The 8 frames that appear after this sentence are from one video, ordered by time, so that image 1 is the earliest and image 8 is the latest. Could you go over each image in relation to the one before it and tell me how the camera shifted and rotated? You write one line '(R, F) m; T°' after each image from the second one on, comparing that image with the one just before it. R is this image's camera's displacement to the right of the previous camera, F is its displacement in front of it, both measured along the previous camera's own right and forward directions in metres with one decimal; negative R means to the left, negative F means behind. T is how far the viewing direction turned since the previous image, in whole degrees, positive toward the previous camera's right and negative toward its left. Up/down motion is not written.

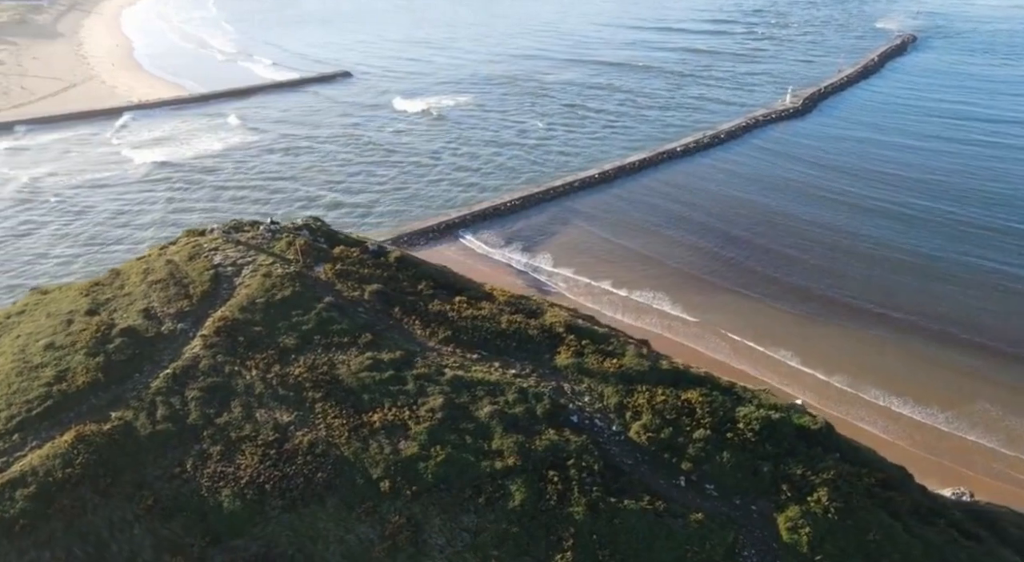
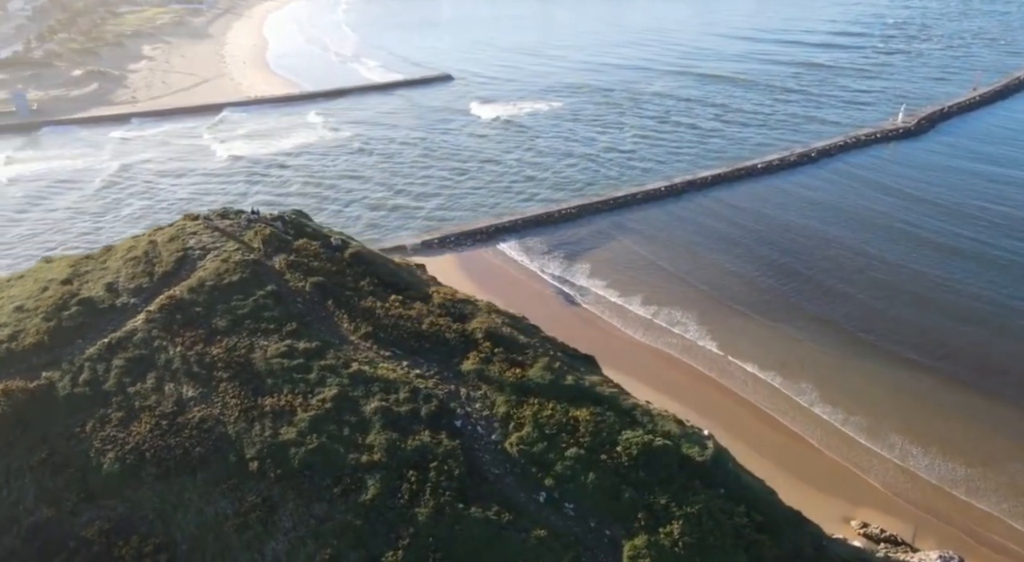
(+3.0, +0.2) m; -9°
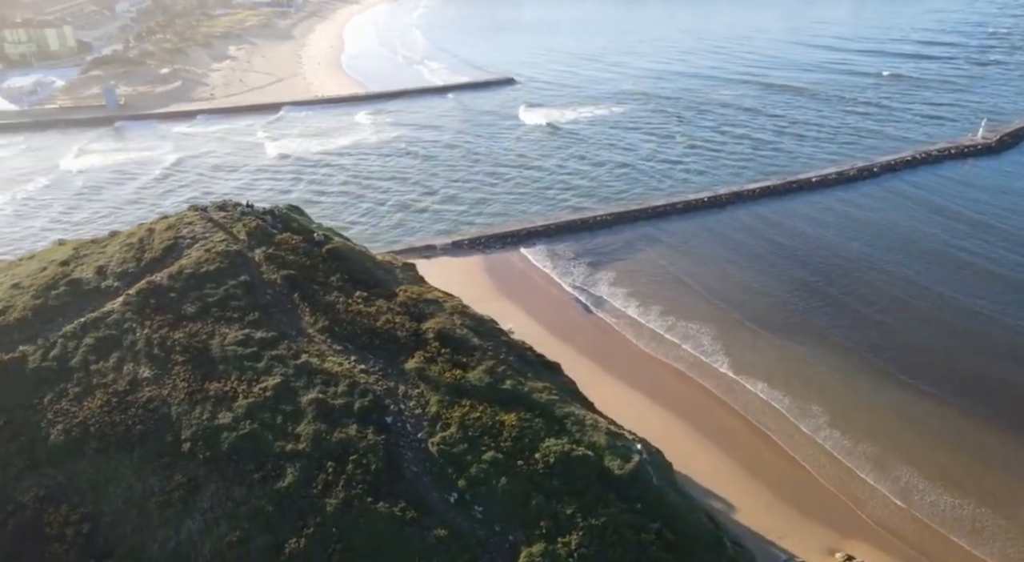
(+1.9, +0.1) m; -6°
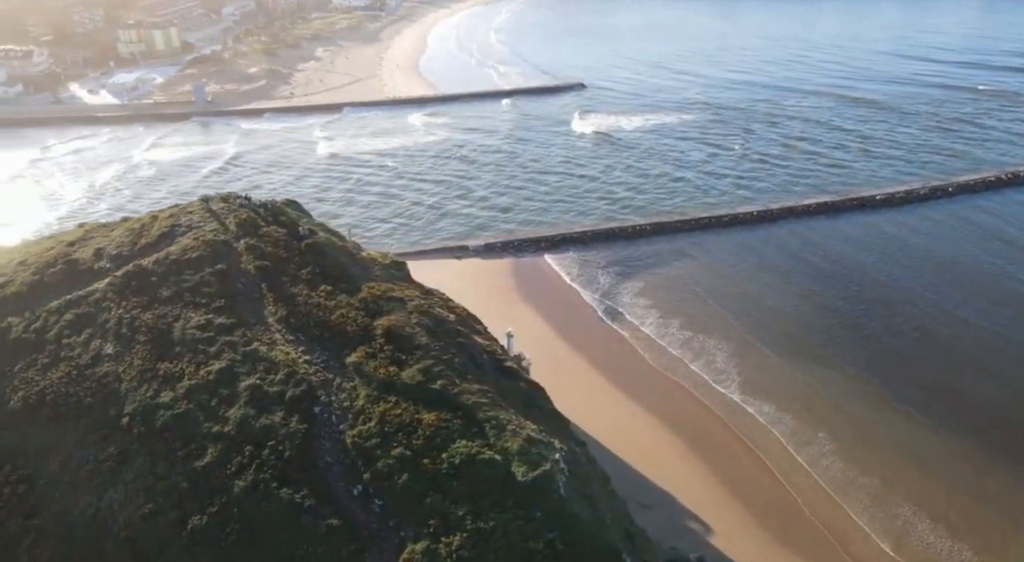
(+2.1, +0.1) m; -6°
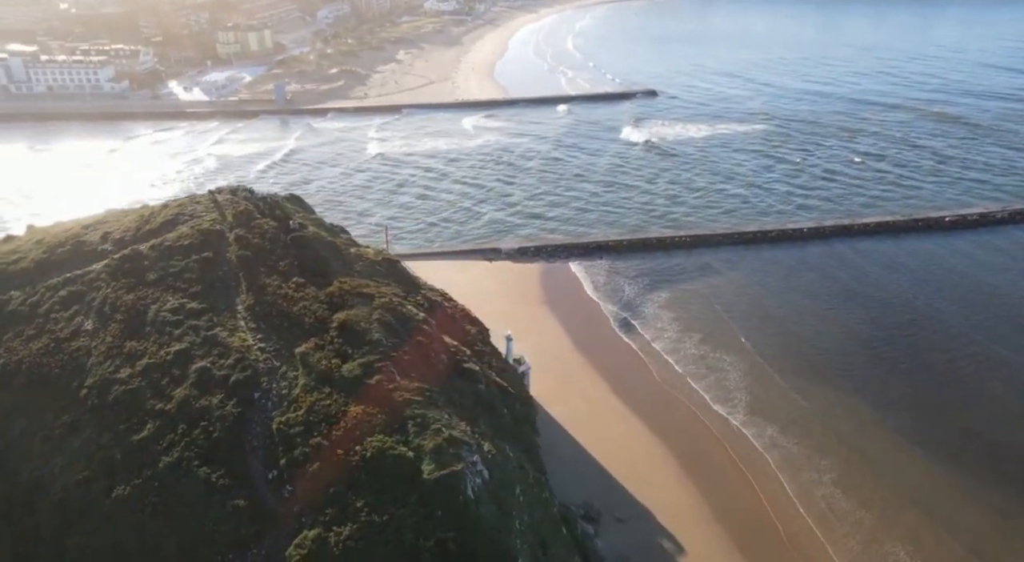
(+2.1, +0.1) m; -6°
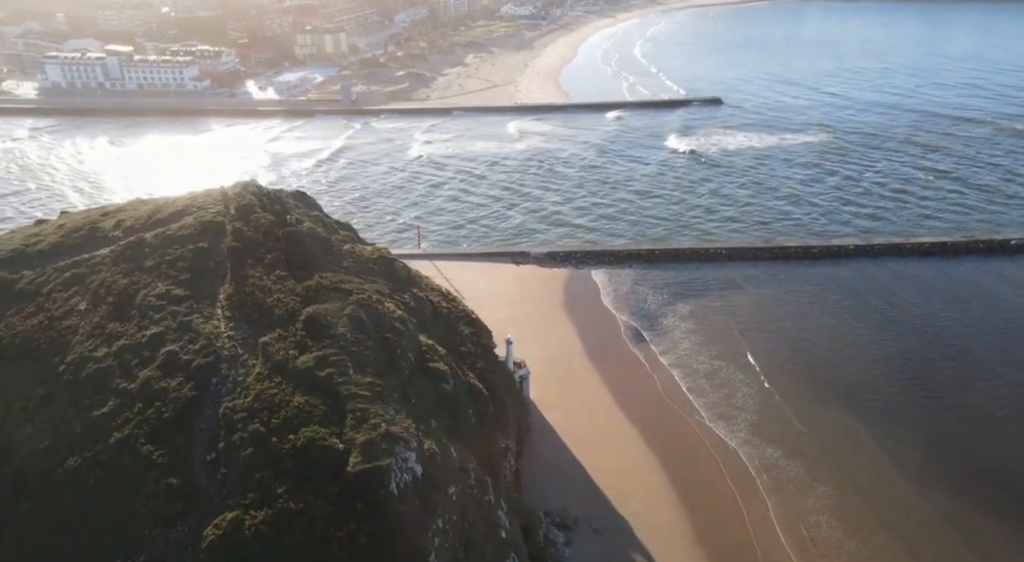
(+1.8, 0.0) m; -6°
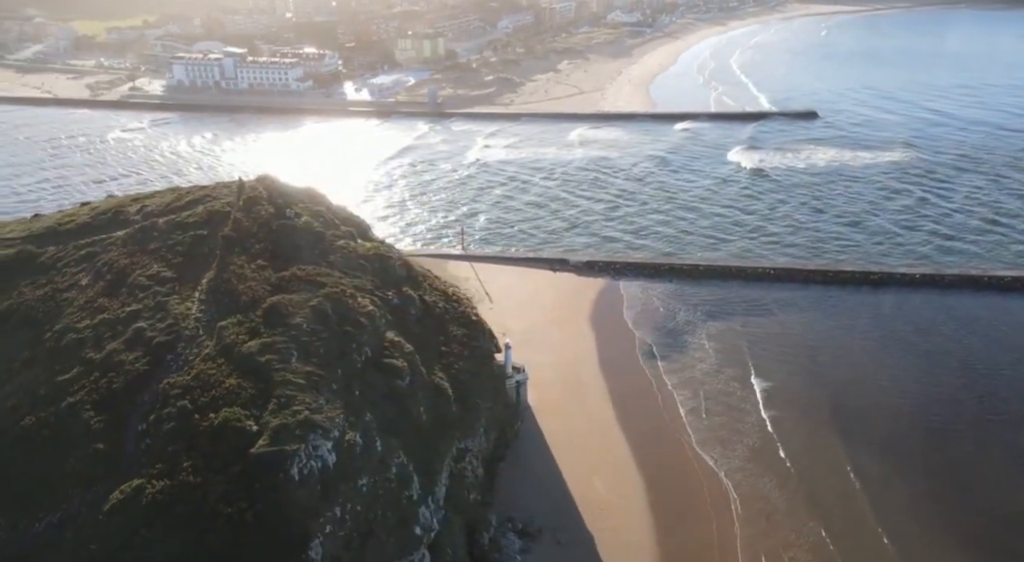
(+2.6, +0.1) m; -8°
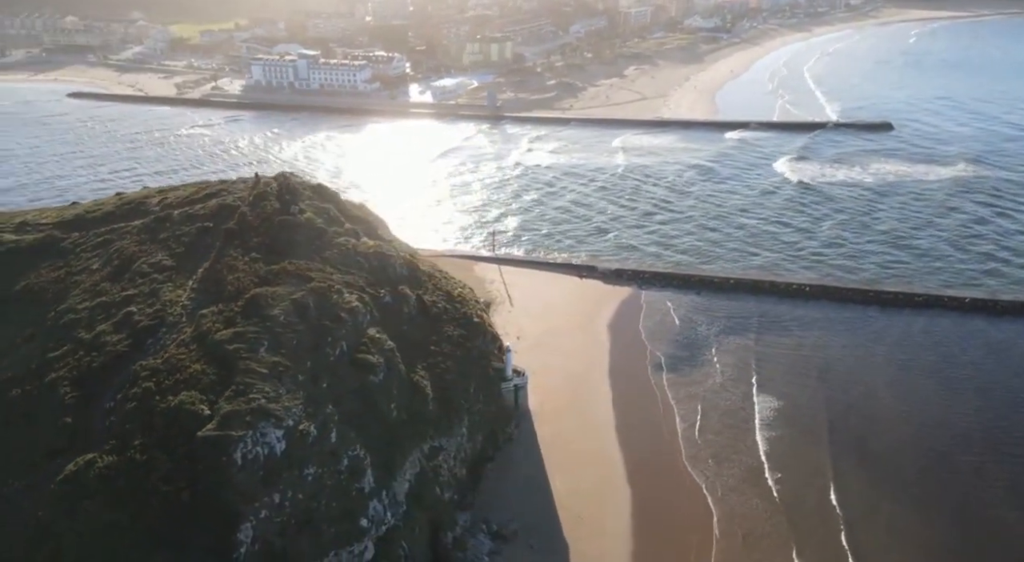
(+1.8, 0.0) m; -6°
